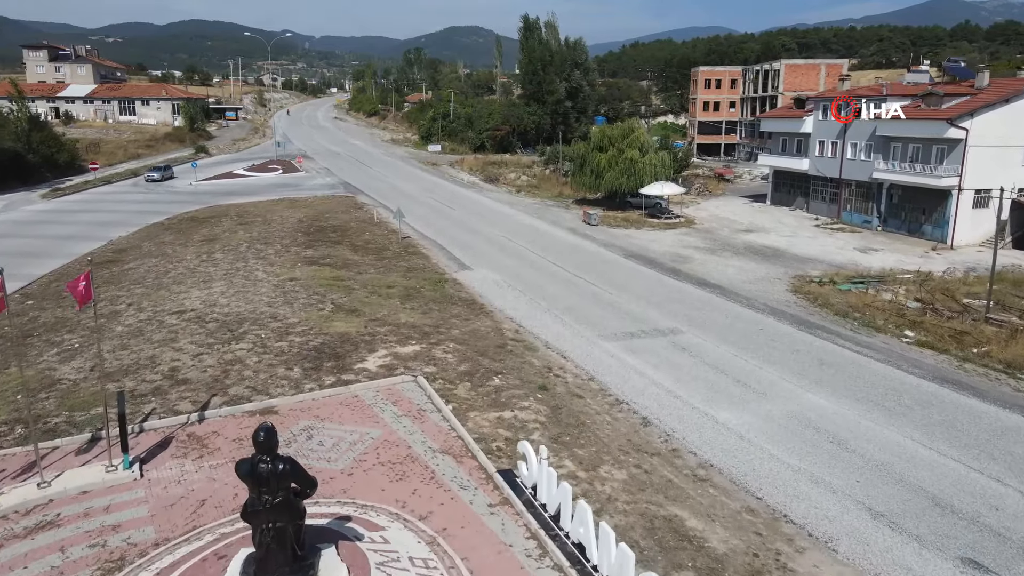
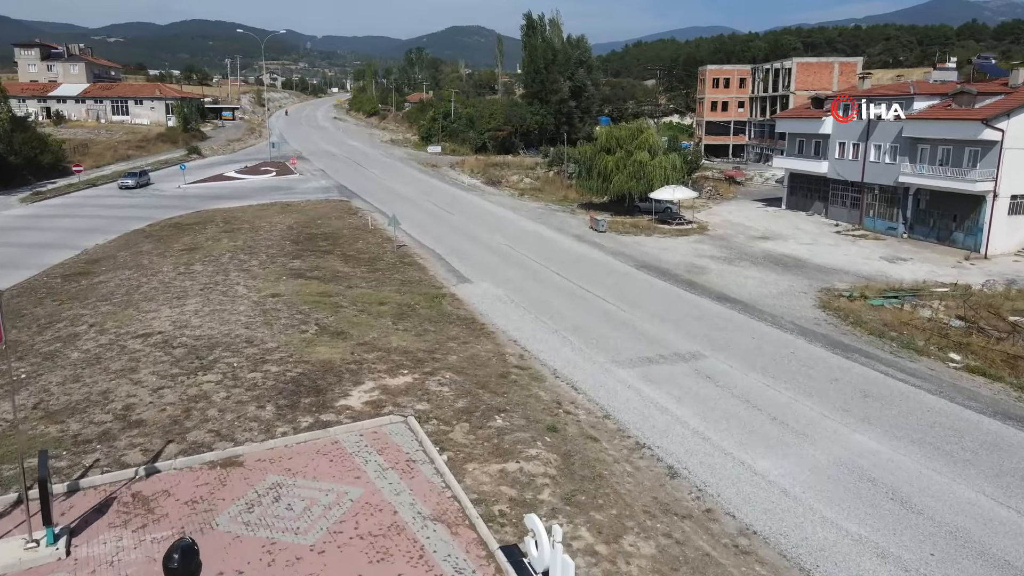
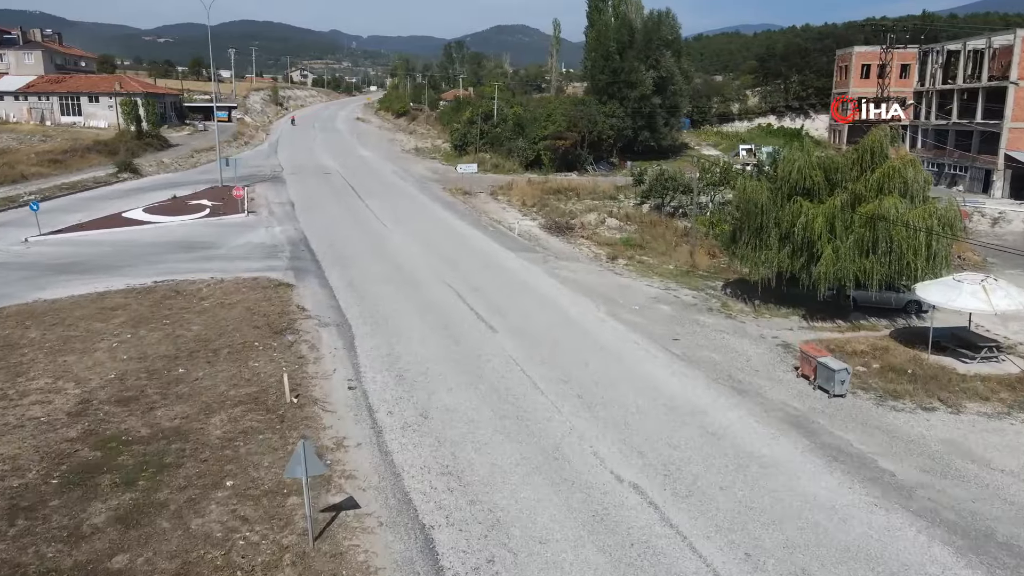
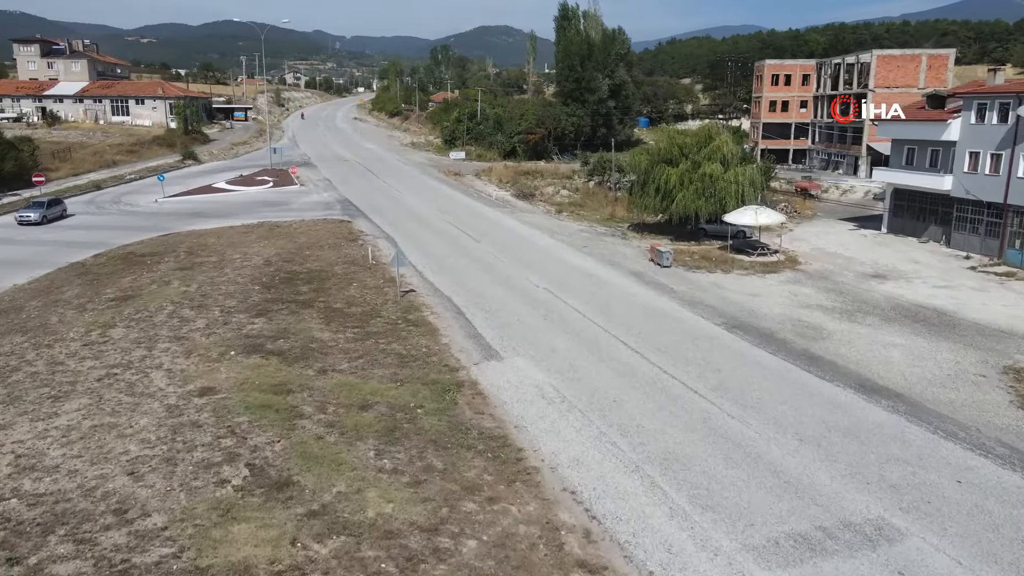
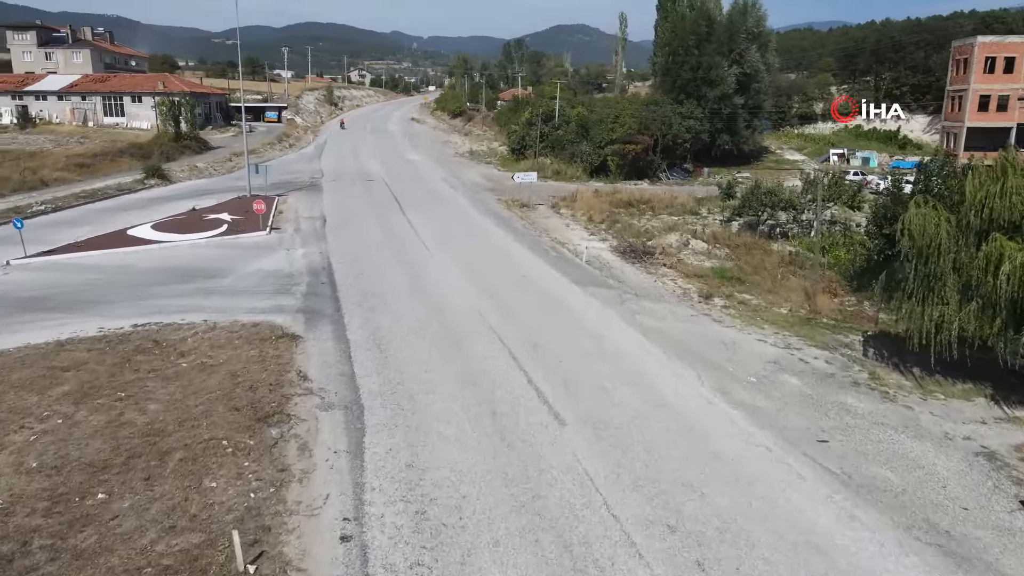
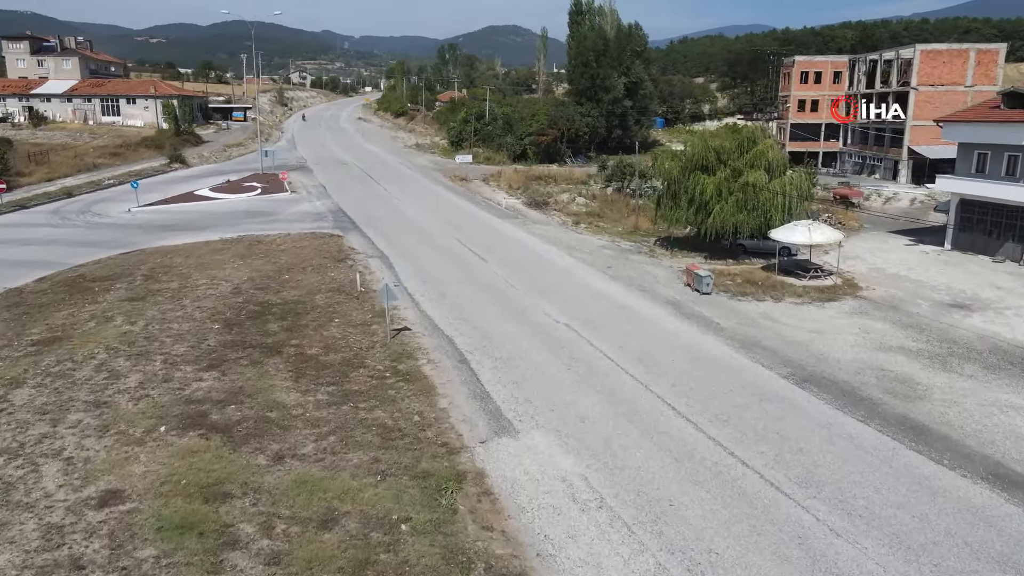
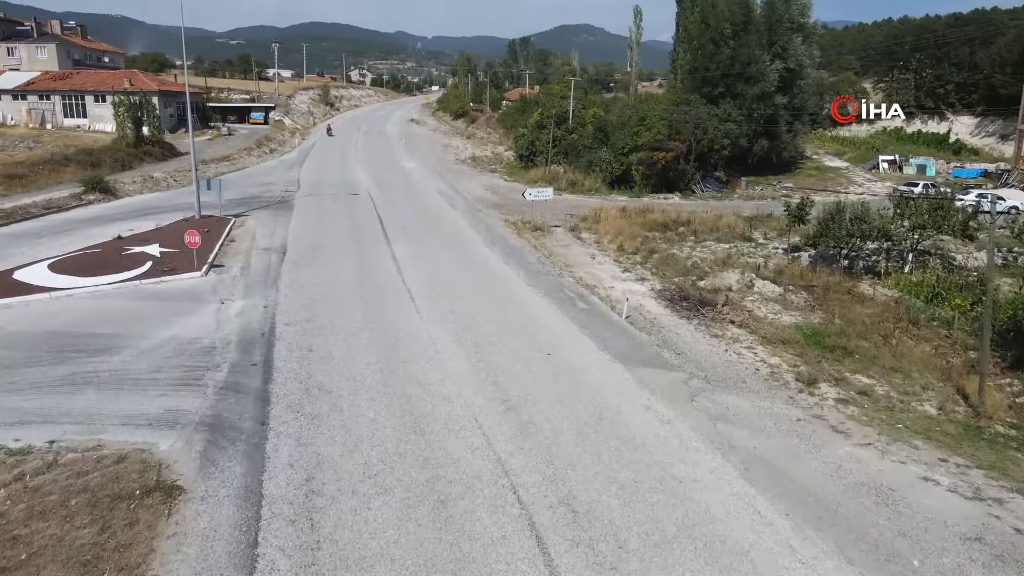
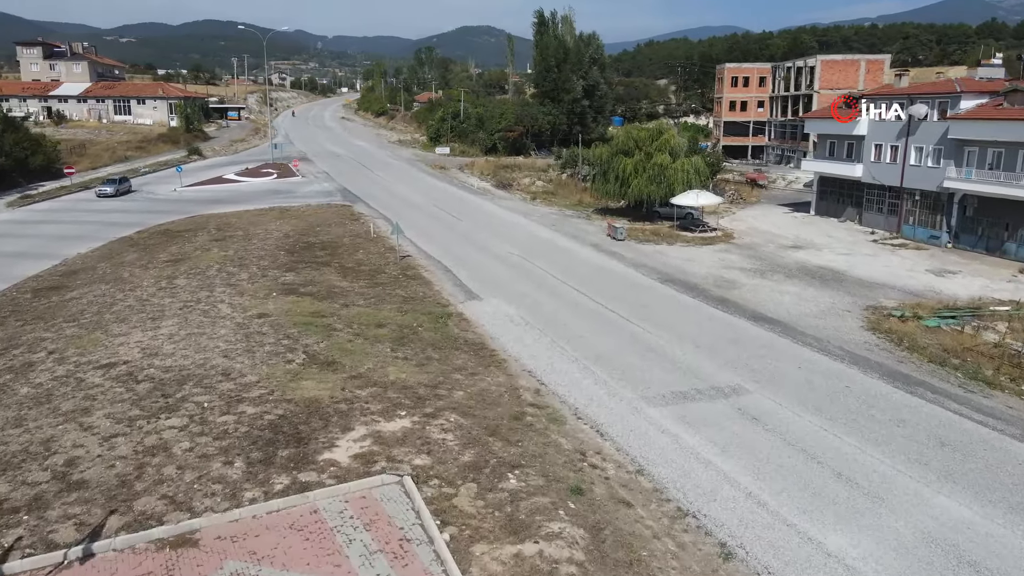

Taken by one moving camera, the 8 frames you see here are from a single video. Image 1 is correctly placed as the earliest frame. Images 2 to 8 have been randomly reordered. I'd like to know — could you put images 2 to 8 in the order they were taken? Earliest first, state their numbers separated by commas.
2, 8, 4, 6, 3, 5, 7
